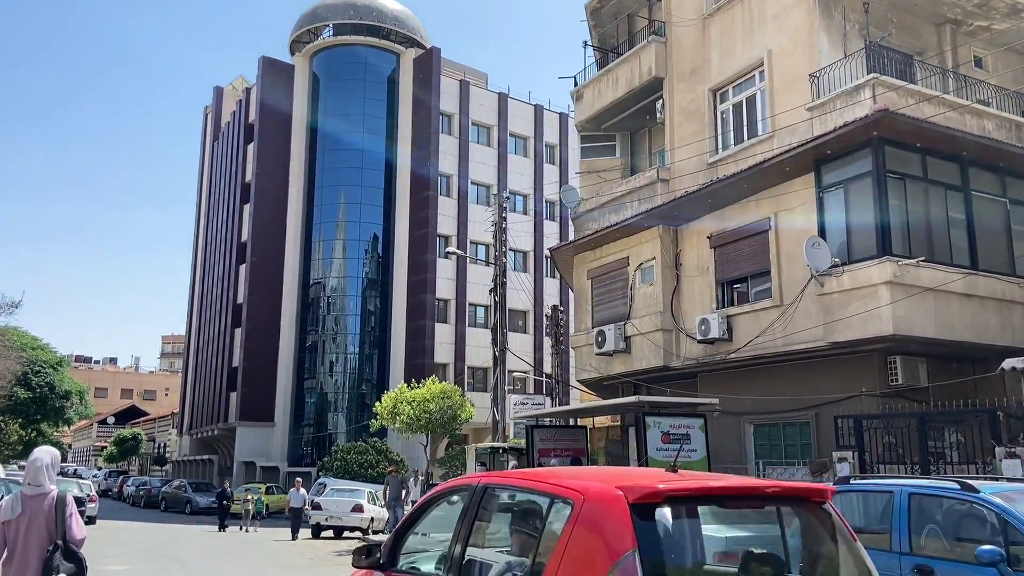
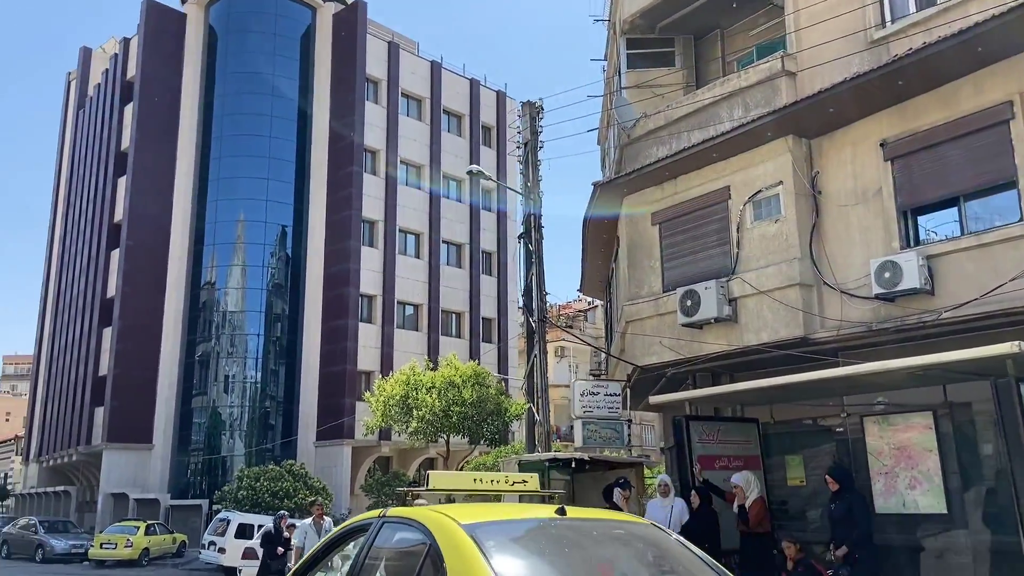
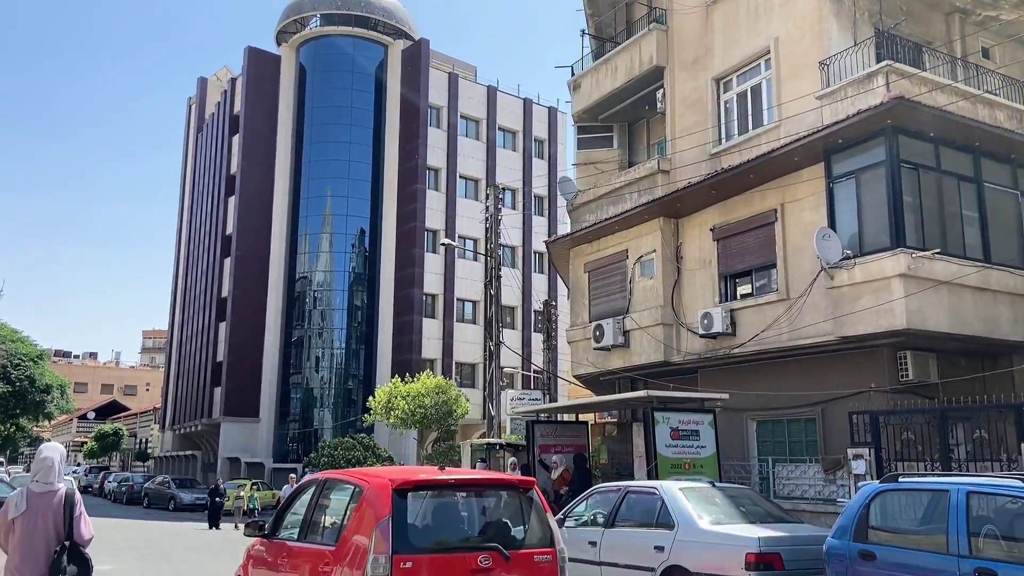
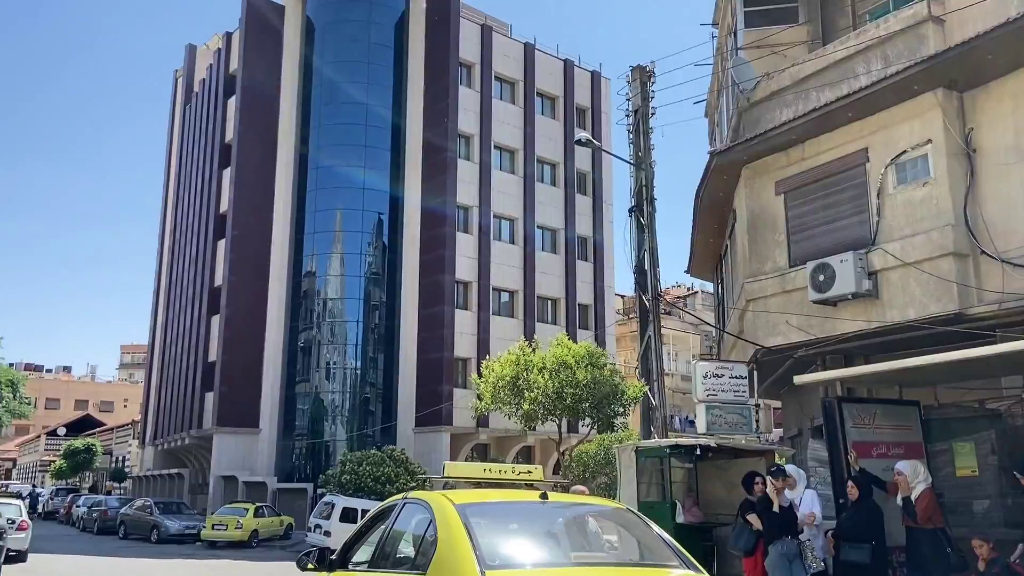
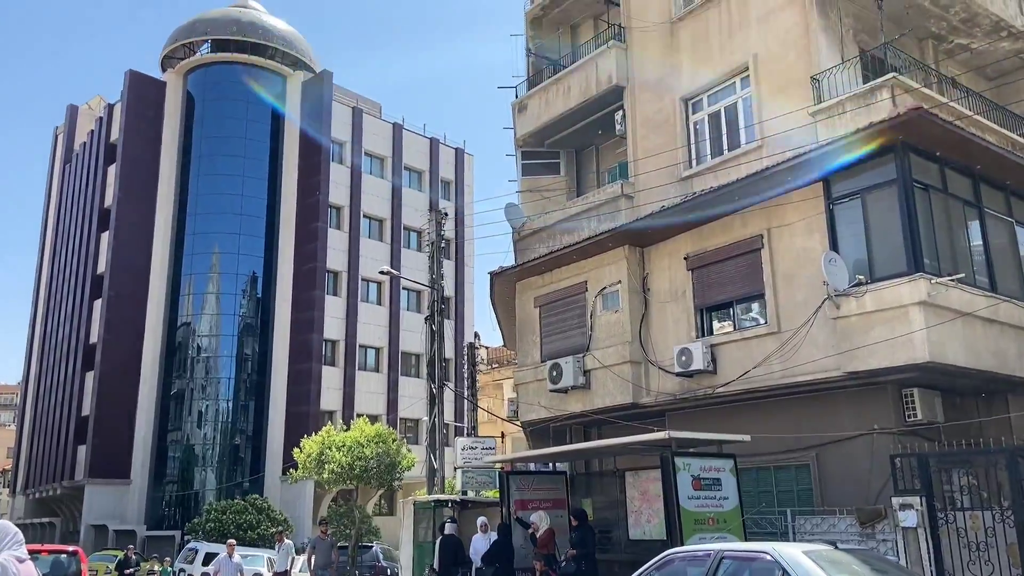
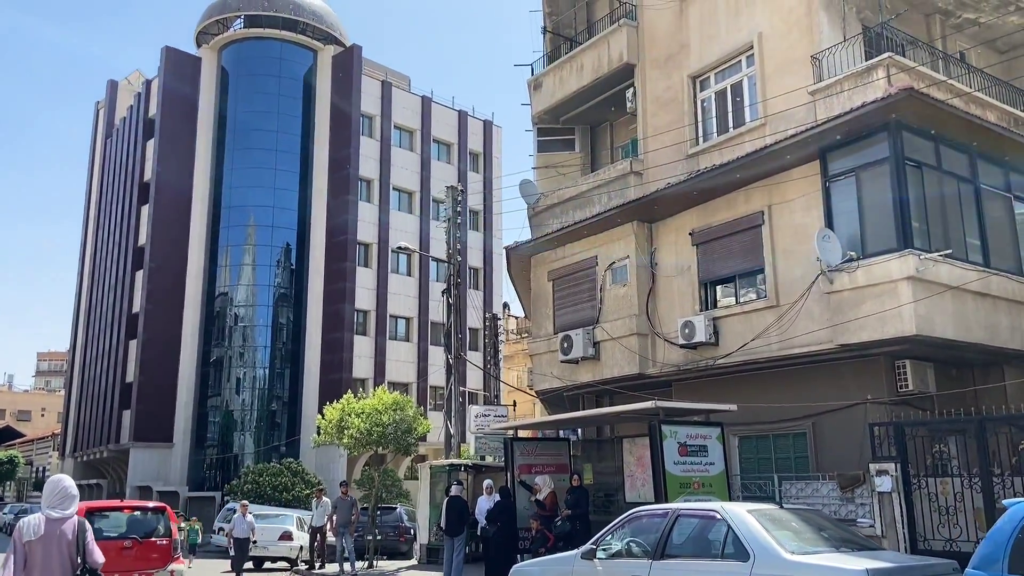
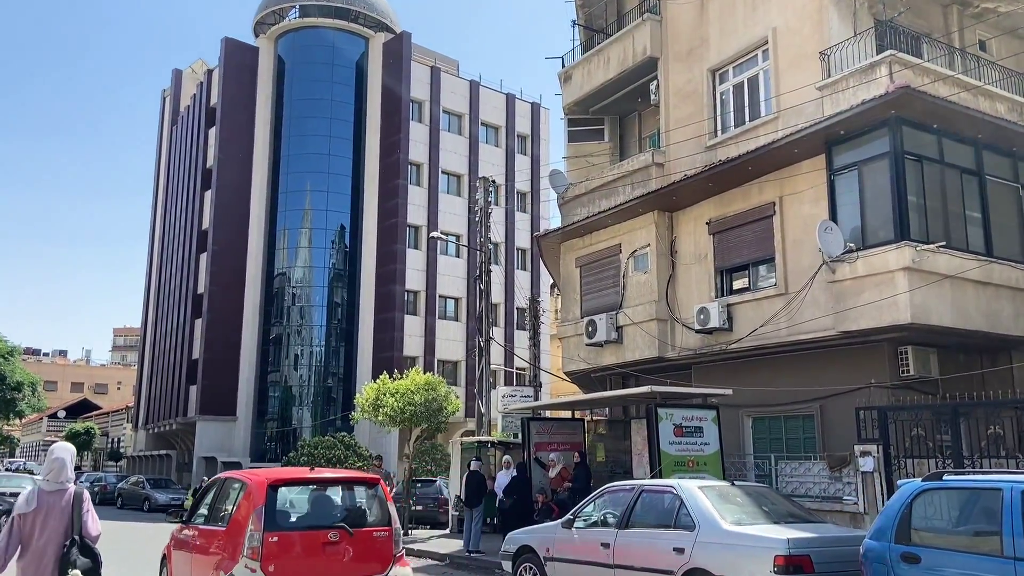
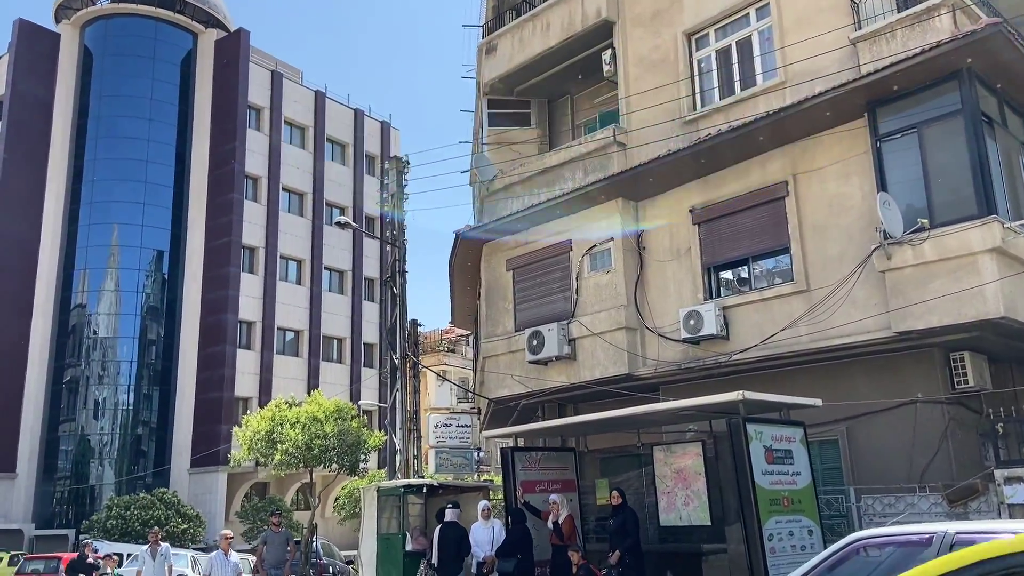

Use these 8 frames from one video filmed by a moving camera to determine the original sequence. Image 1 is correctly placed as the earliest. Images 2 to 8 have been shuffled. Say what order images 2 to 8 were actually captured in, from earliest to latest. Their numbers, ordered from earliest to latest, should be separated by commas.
3, 7, 6, 5, 8, 2, 4
